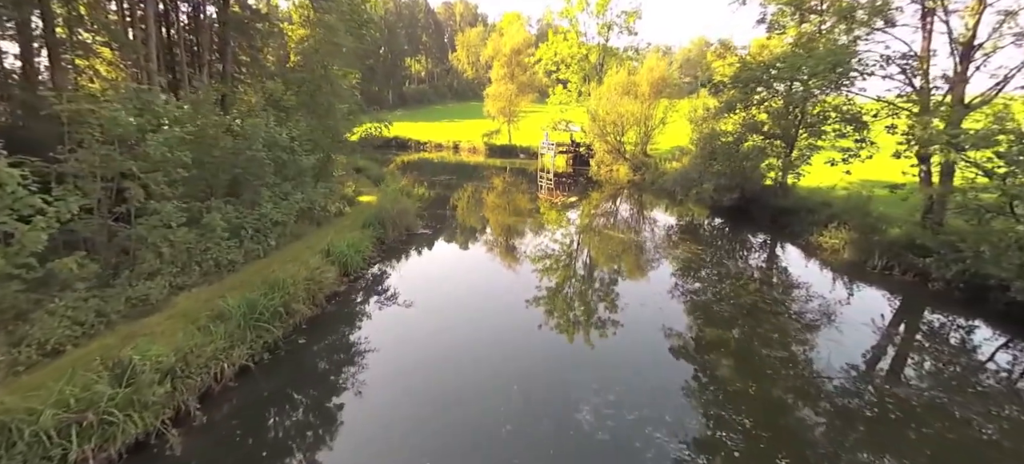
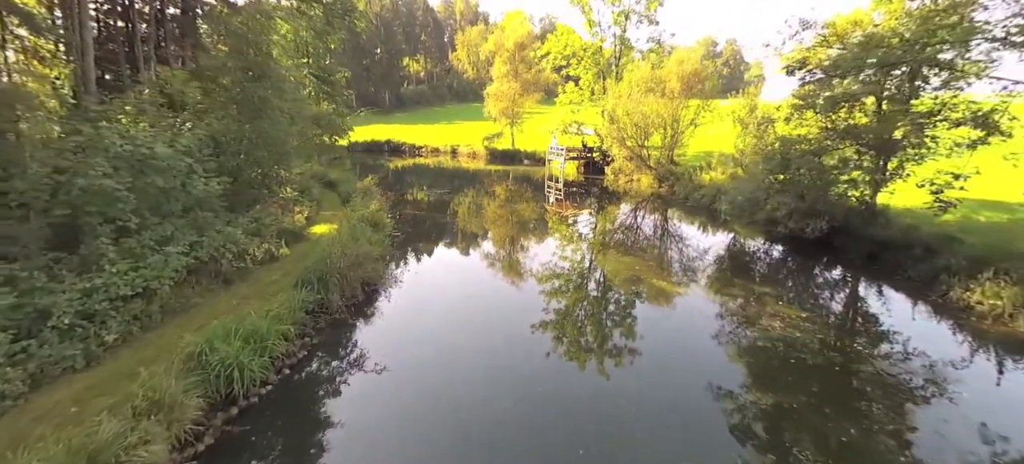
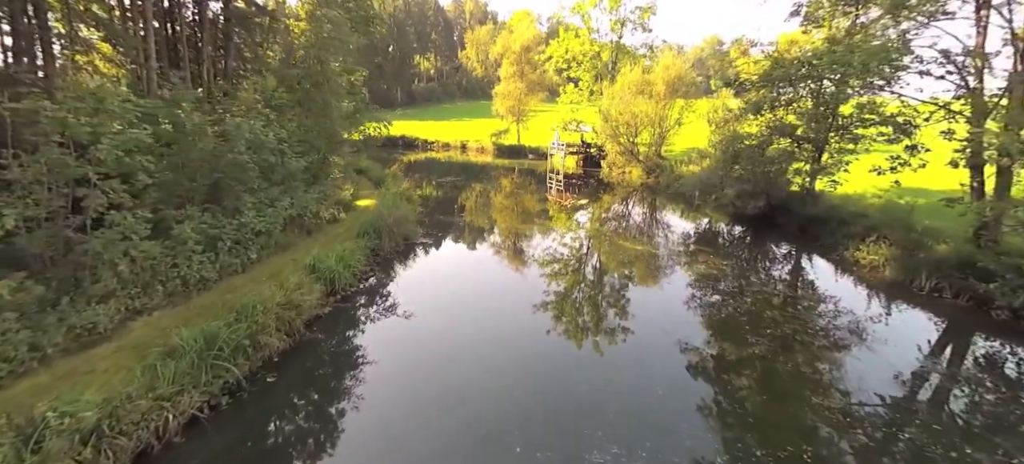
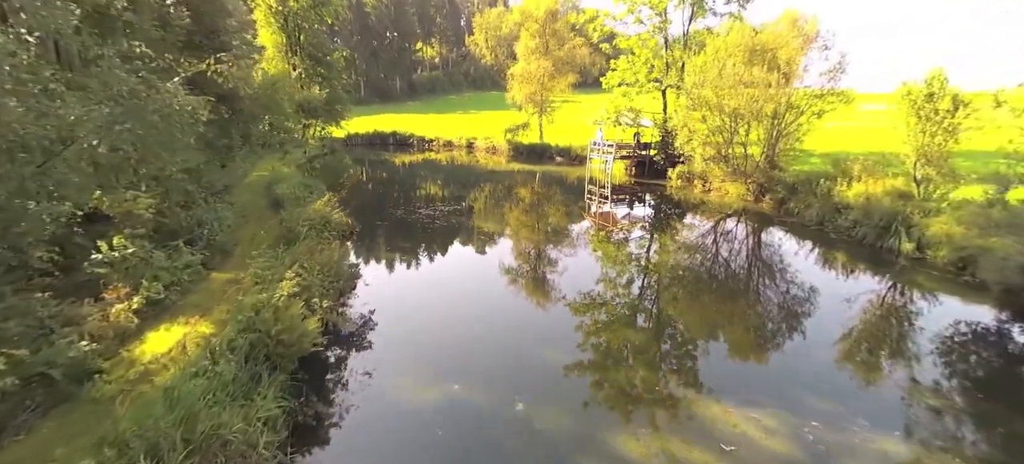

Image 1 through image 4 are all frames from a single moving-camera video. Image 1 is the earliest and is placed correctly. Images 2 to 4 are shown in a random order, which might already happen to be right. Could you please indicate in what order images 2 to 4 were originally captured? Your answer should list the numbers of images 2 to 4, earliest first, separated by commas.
3, 2, 4
